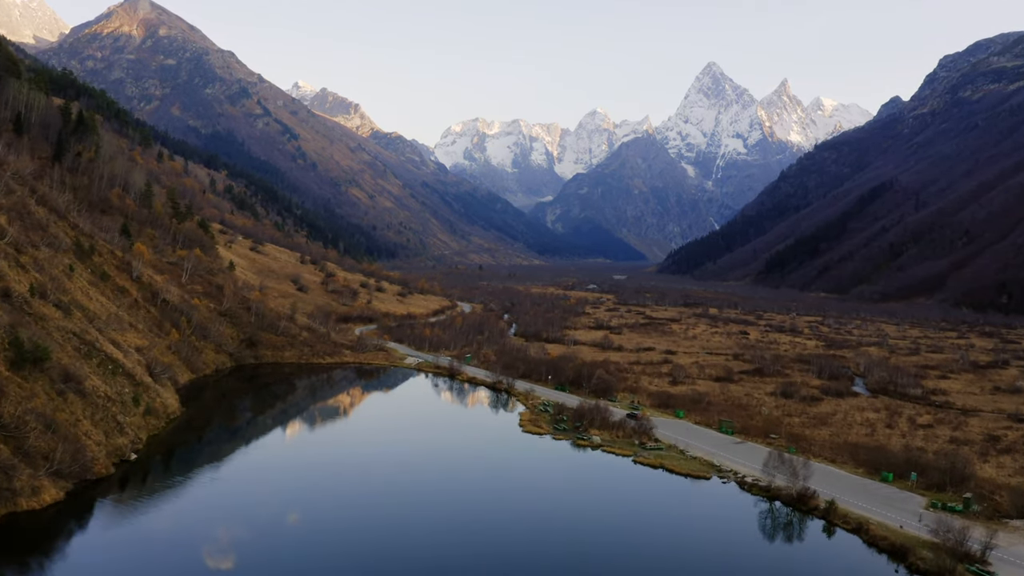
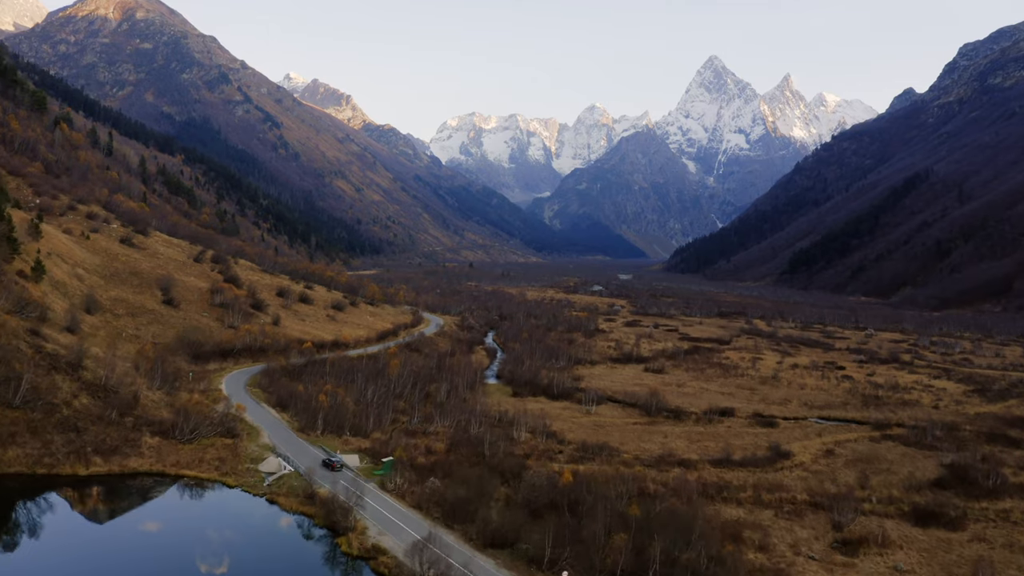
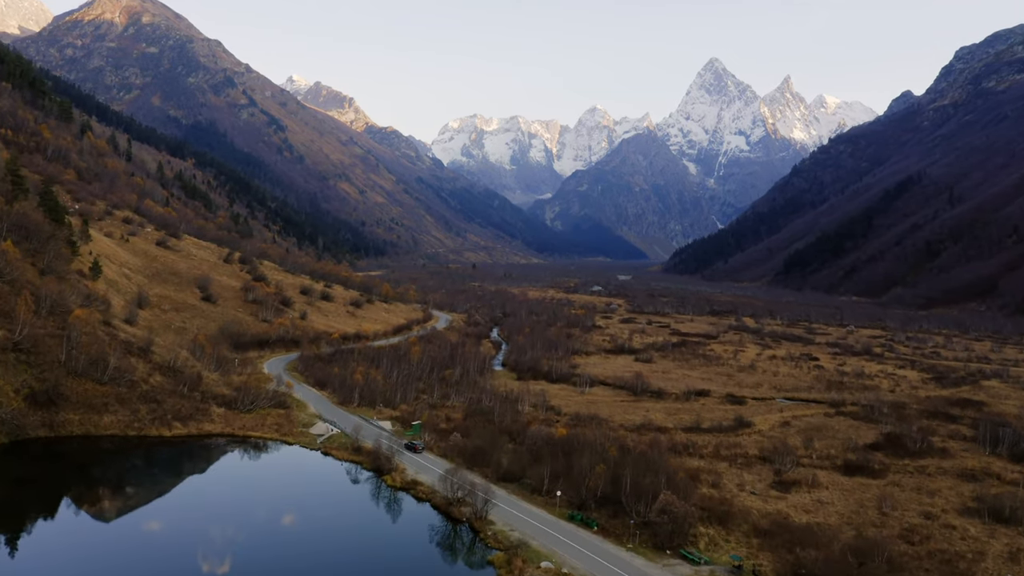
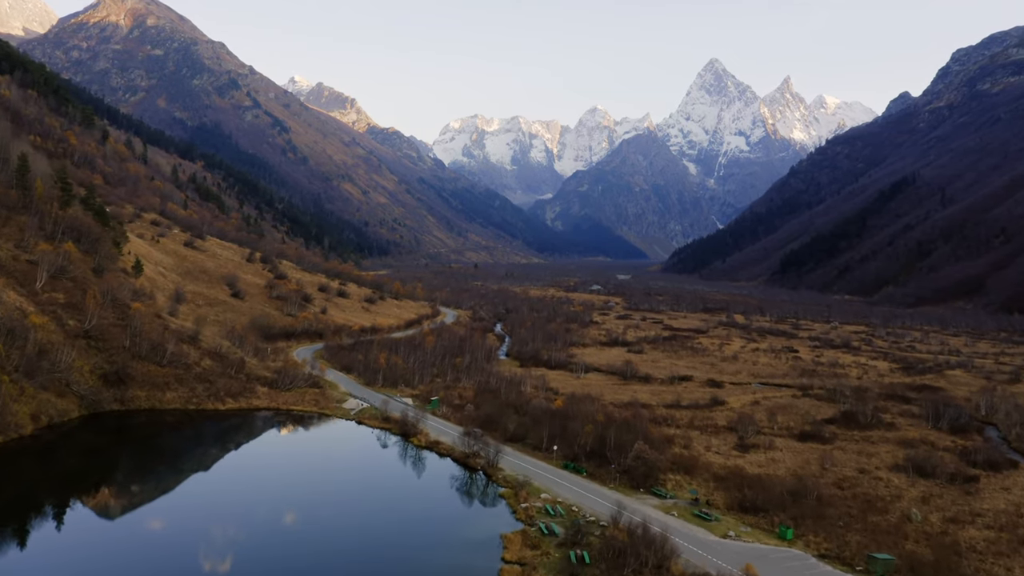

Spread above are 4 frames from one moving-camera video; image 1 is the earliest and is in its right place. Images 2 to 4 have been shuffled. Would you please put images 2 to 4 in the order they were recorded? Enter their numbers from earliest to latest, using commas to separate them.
4, 3, 2
